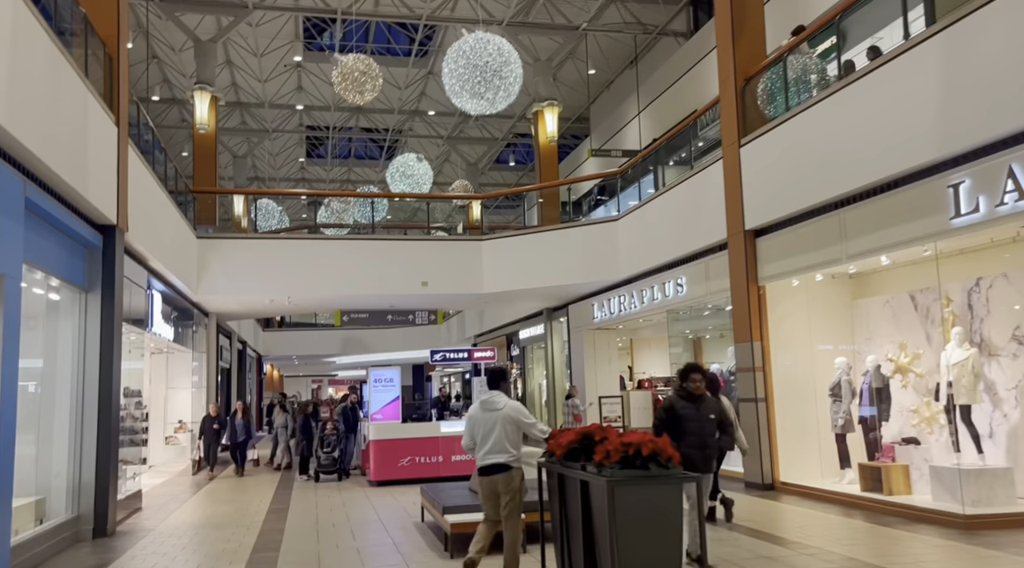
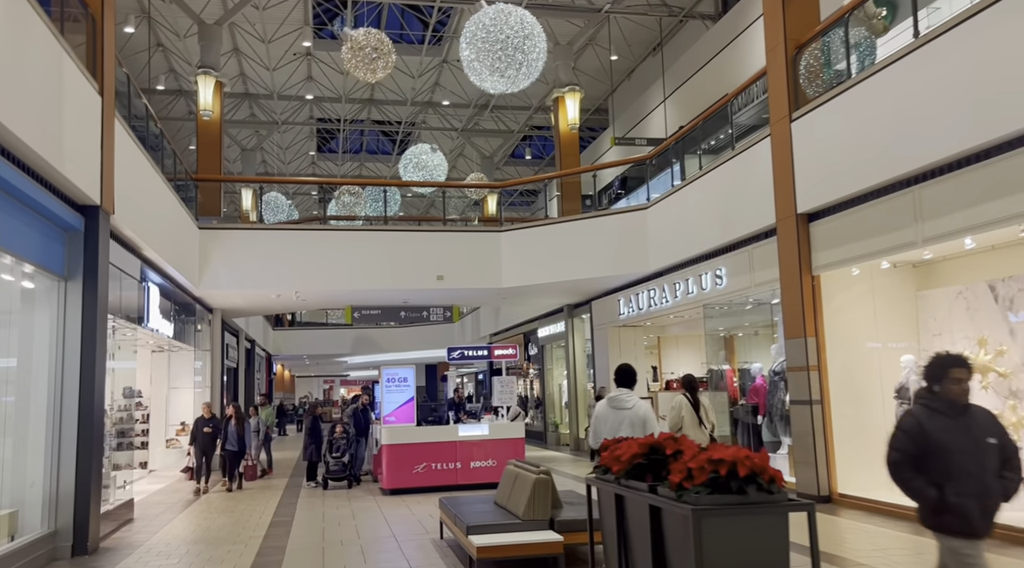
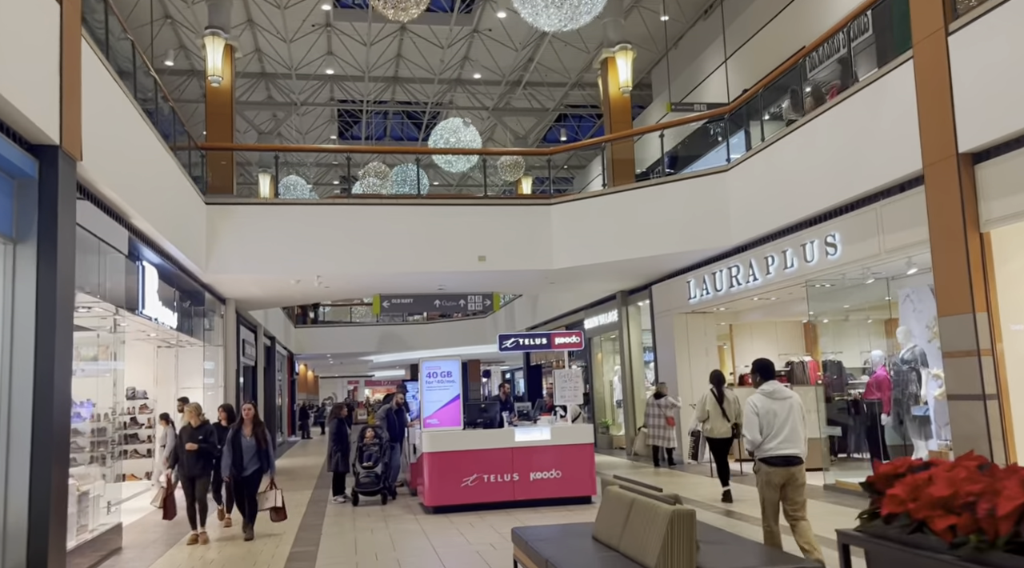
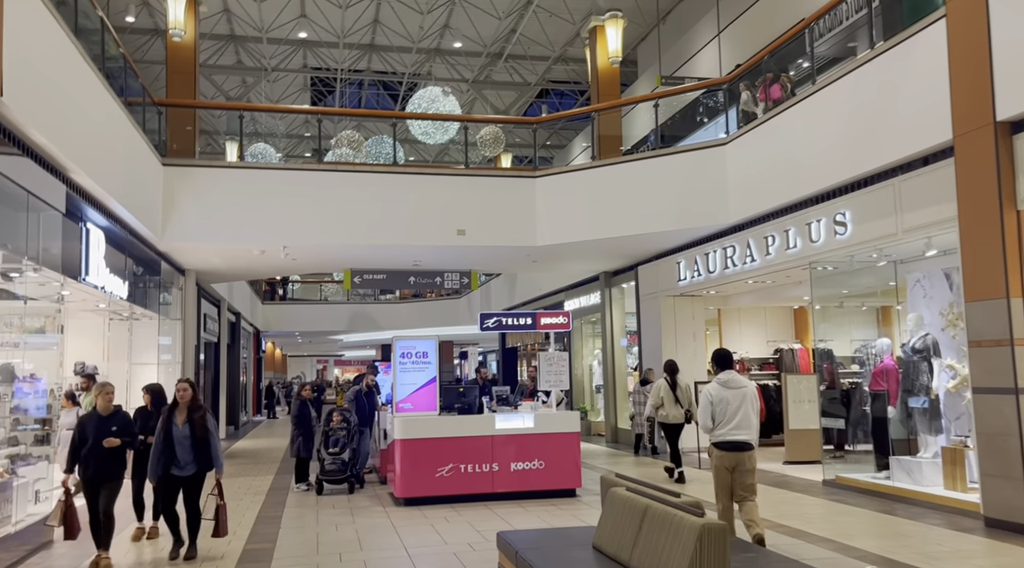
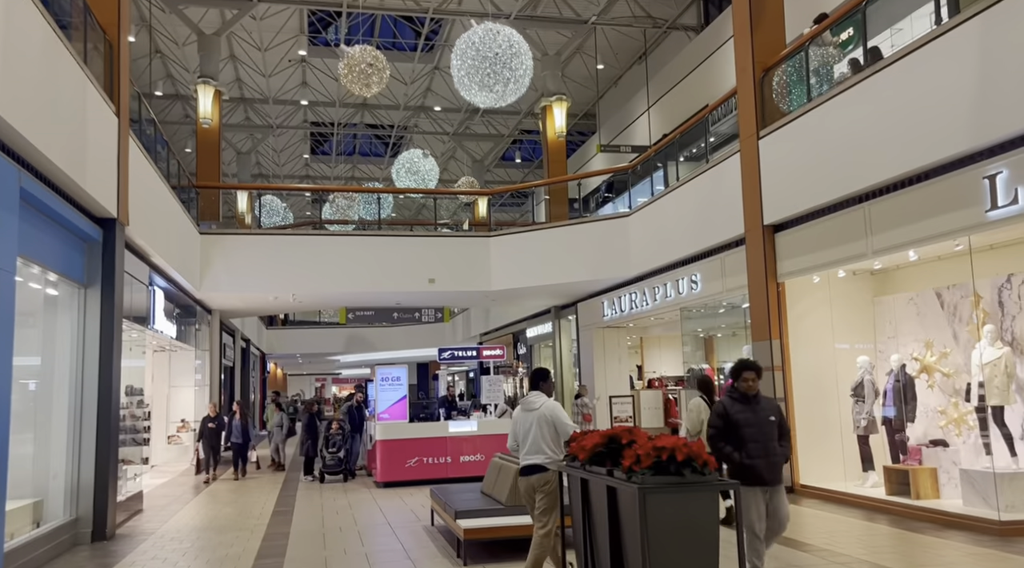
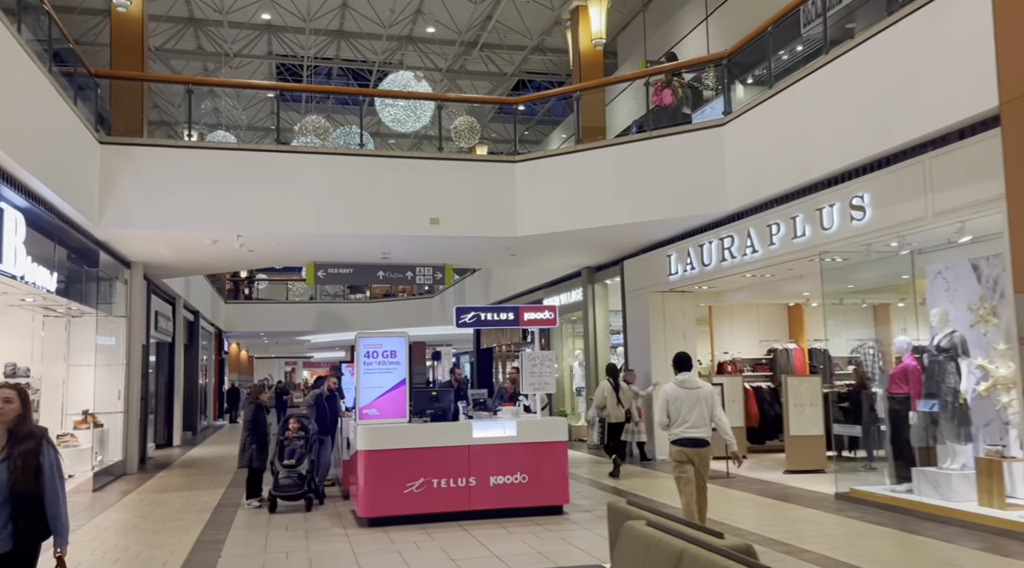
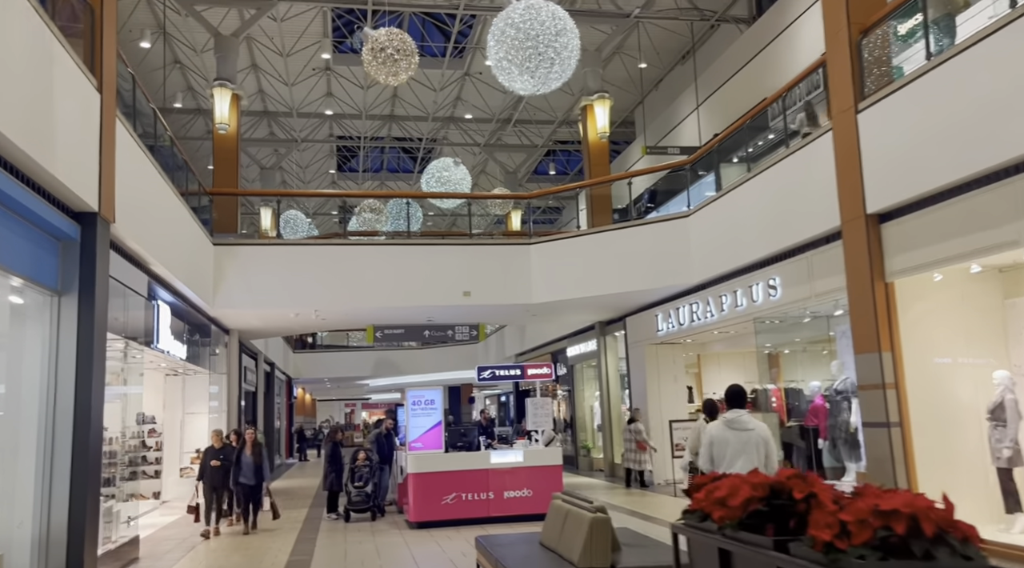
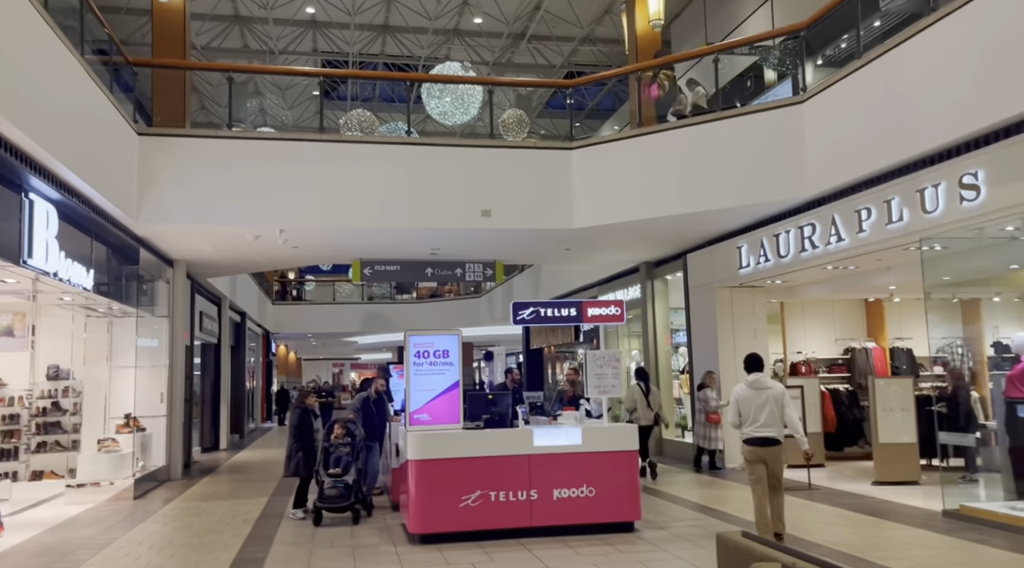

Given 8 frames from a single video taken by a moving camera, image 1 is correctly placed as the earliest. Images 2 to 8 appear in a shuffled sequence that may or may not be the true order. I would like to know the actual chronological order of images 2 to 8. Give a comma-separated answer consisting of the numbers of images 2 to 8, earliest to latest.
5, 2, 7, 3, 4, 6, 8
